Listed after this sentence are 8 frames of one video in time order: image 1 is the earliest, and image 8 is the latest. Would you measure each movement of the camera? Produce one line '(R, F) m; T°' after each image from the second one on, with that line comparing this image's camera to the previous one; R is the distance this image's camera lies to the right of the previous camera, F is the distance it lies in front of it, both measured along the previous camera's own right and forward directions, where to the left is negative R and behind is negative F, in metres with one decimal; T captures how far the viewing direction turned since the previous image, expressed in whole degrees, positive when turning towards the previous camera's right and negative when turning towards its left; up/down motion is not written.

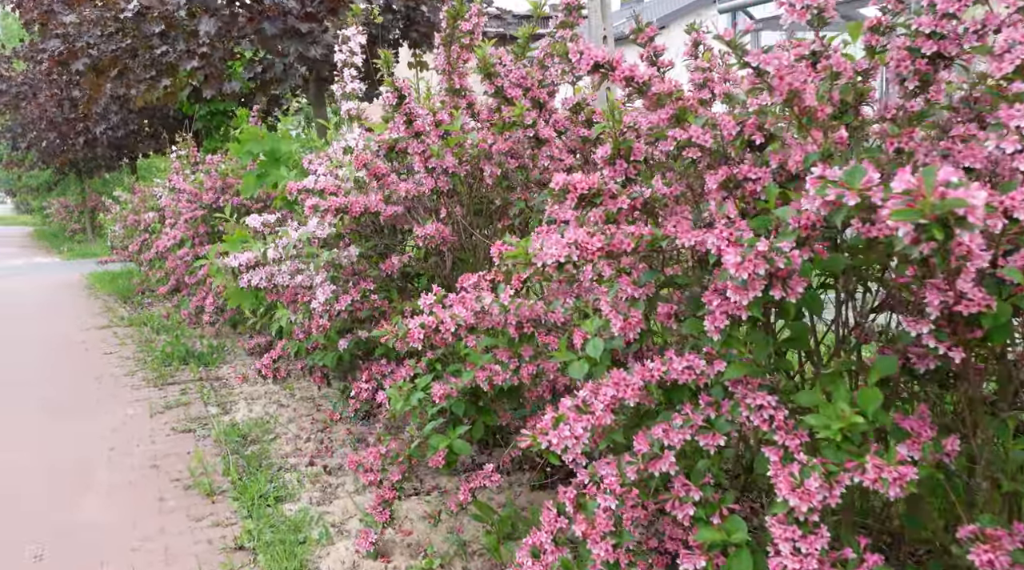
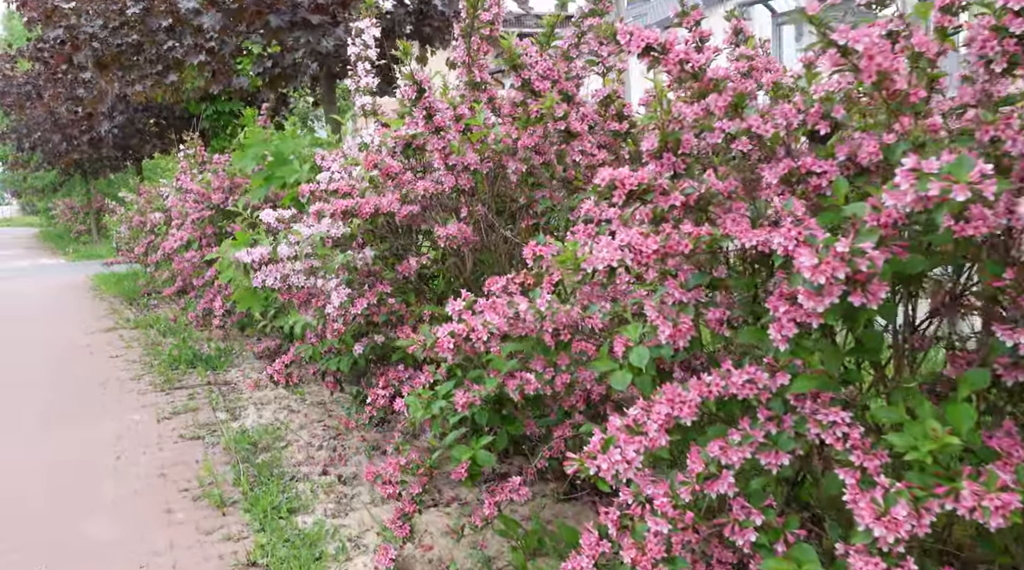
(-0.1, +0.2) m; 0°
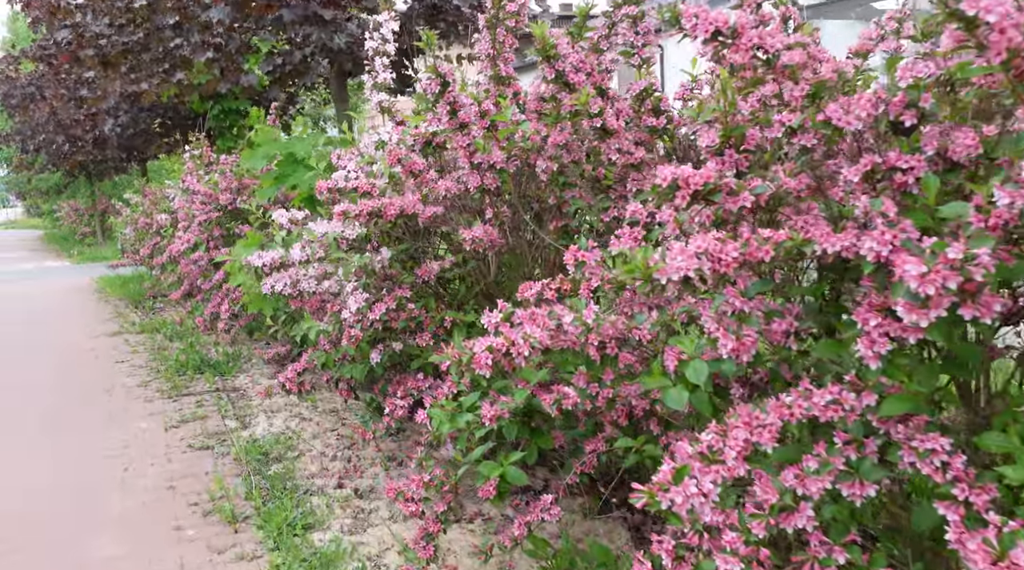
(-0.1, +0.2) m; 0°
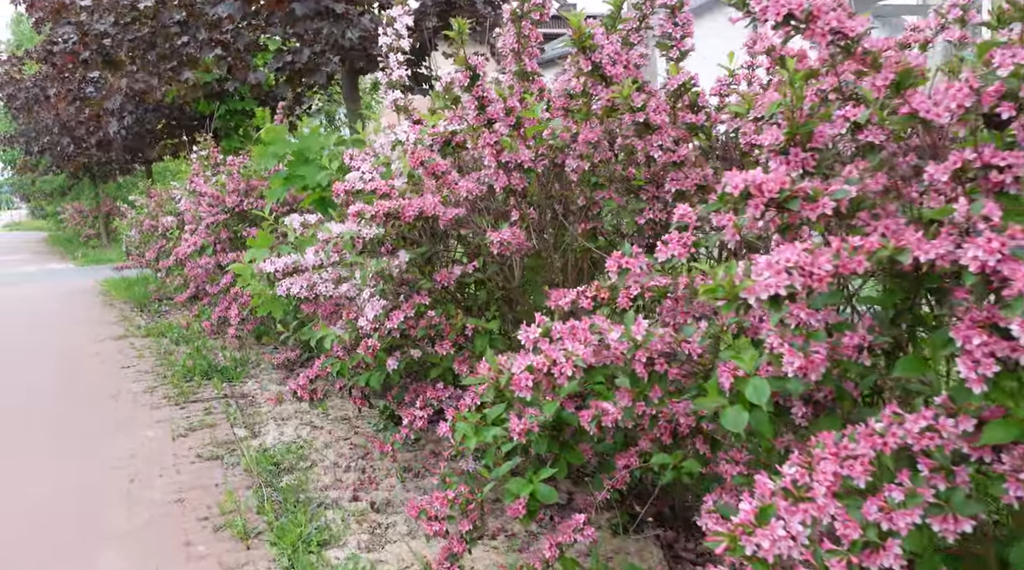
(-0.1, +0.2) m; 0°
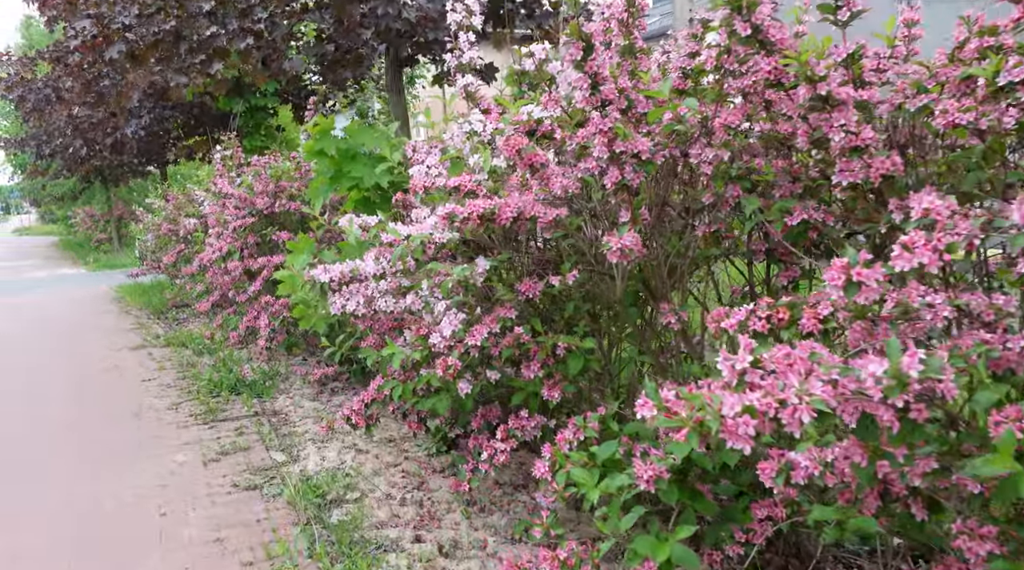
(-0.3, +0.6) m; 0°
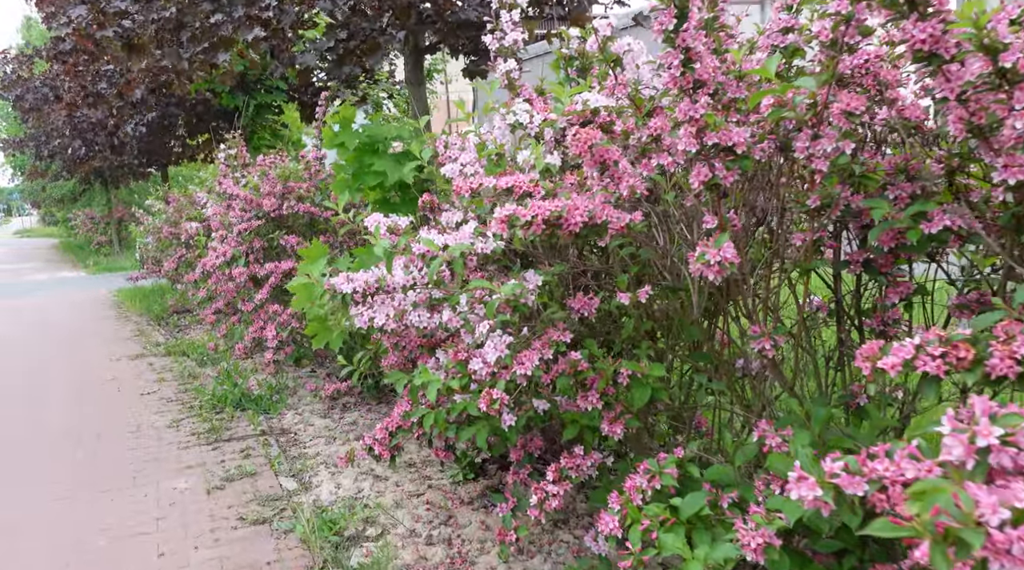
(-0.2, +0.5) m; 0°
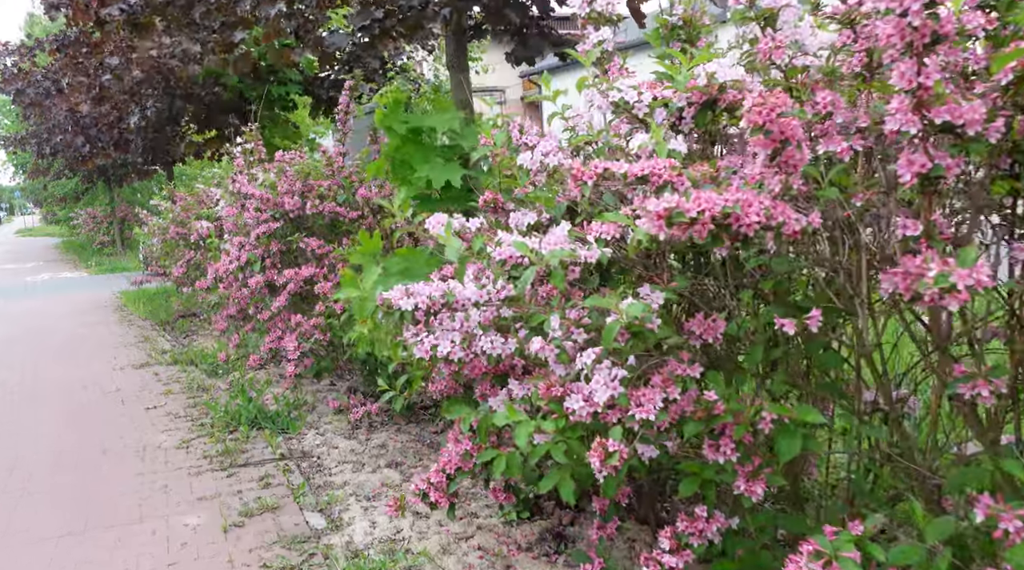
(-0.3, +0.6) m; 0°
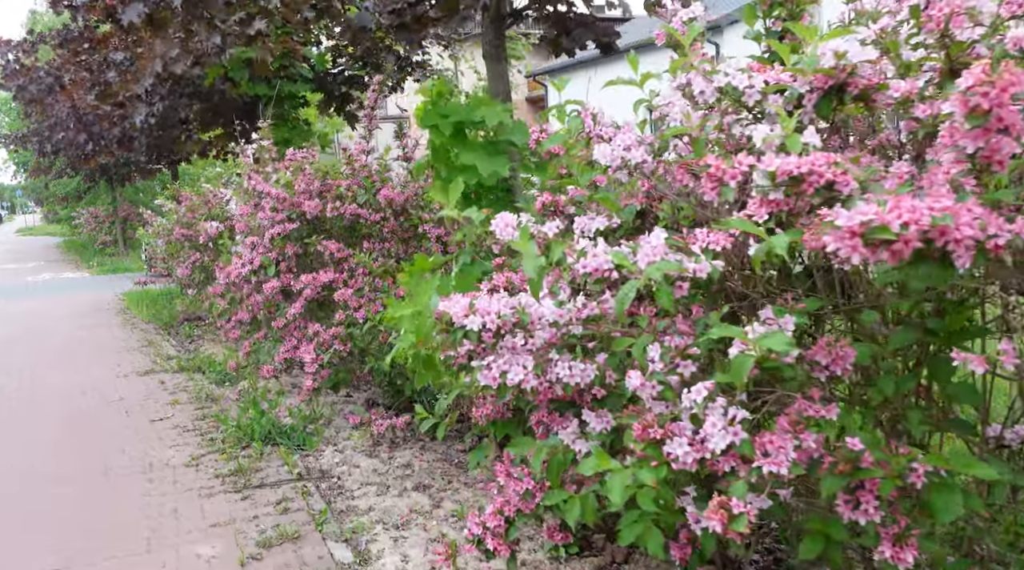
(-0.2, +0.4) m; 0°
